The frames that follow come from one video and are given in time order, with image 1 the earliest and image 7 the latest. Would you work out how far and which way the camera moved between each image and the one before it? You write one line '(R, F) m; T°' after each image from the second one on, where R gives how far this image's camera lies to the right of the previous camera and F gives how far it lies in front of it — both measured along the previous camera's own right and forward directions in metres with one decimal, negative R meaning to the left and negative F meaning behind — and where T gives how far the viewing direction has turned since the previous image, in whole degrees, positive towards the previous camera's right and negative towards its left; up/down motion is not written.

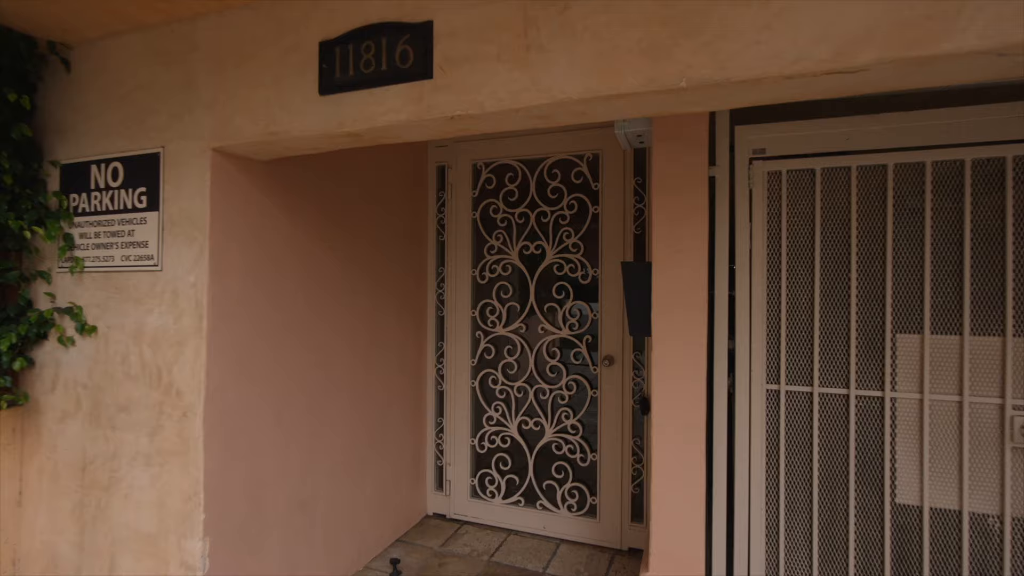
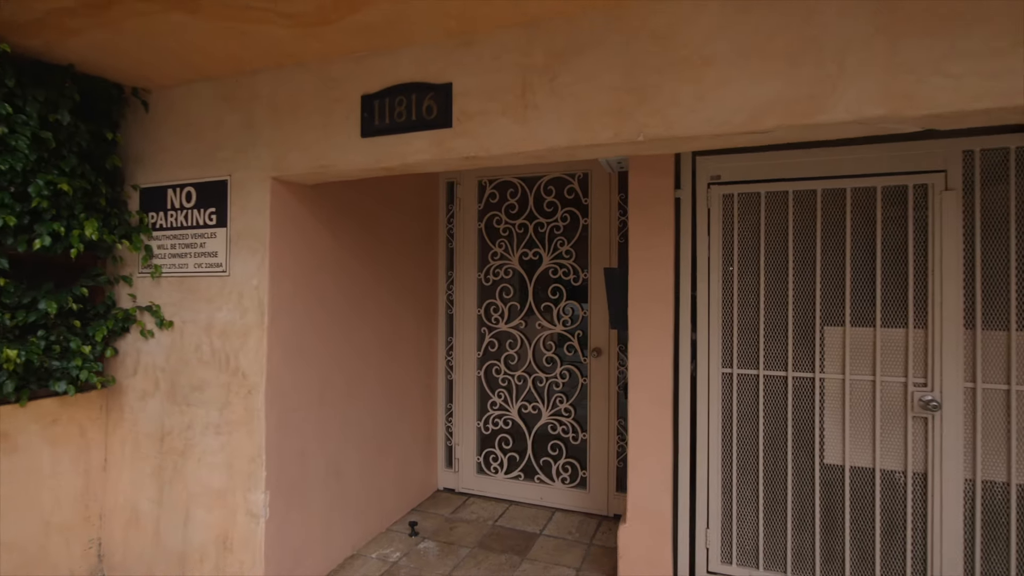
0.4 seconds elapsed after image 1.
(0.0, -0.5) m; 0°
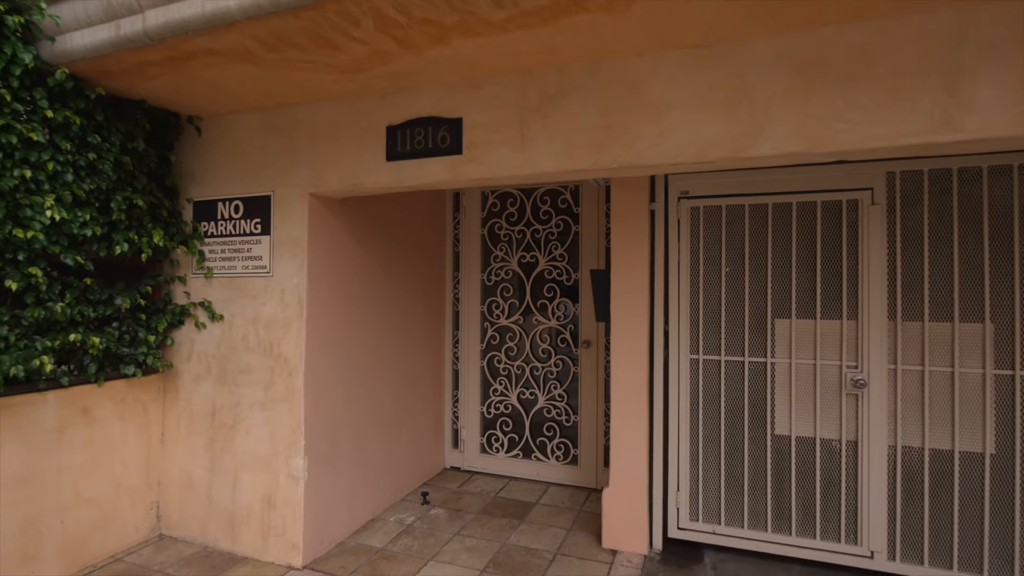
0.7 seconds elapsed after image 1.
(0.0, -0.5) m; 0°
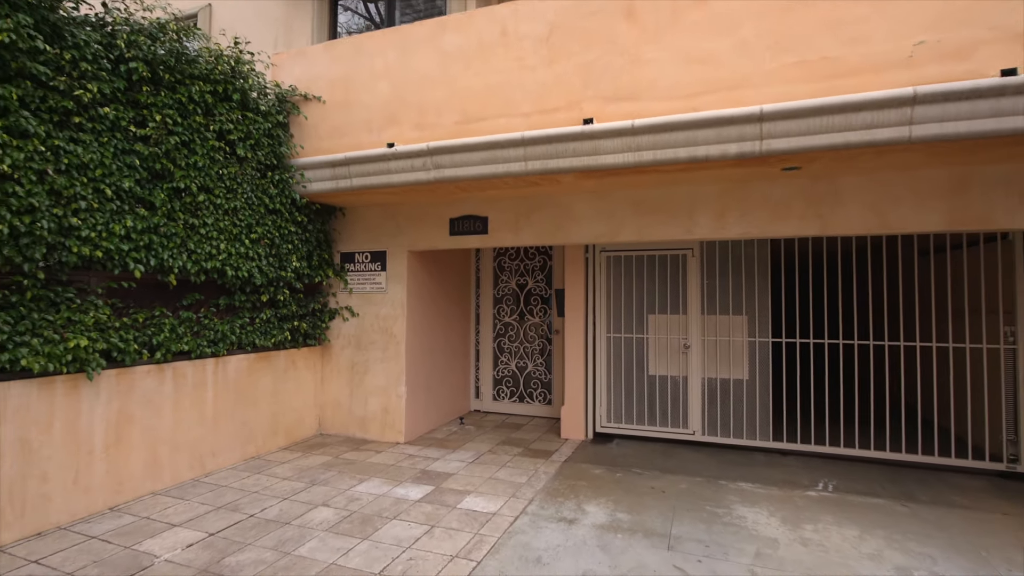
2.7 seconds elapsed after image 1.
(0.0, -2.9) m; 0°
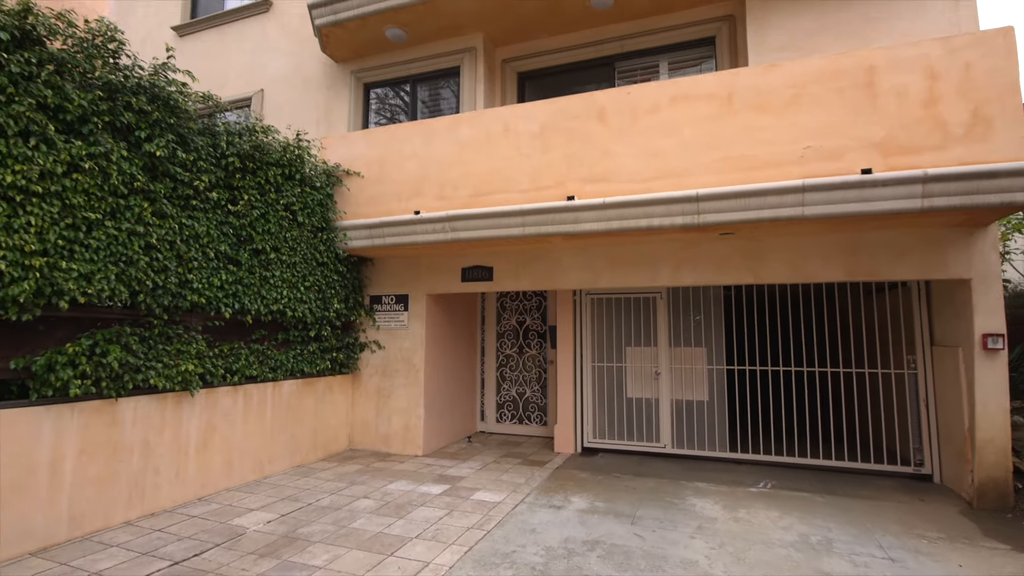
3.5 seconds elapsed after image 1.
(0.0, -1.3) m; 0°
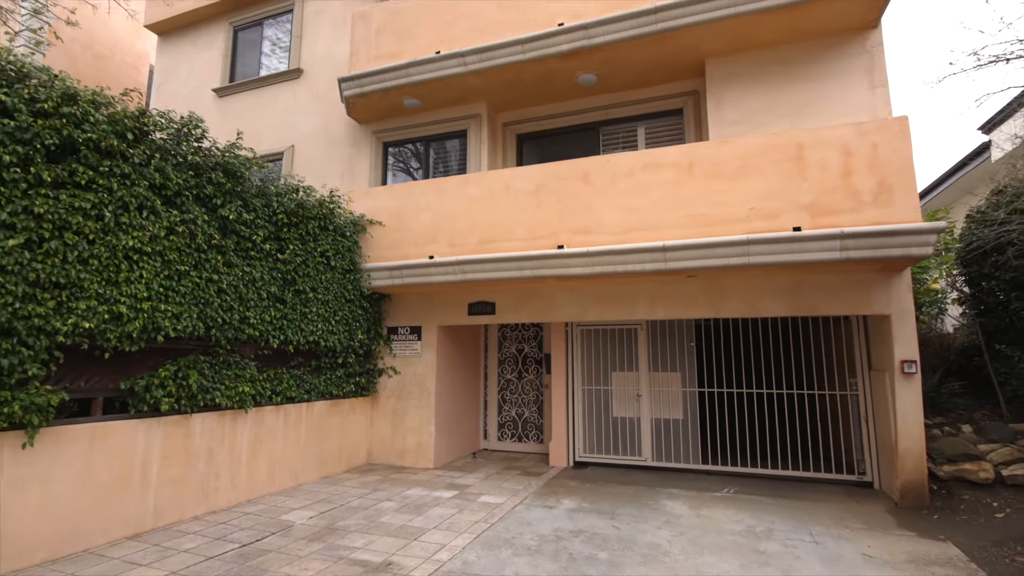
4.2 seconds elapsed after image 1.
(0.0, -1.1) m; 0°
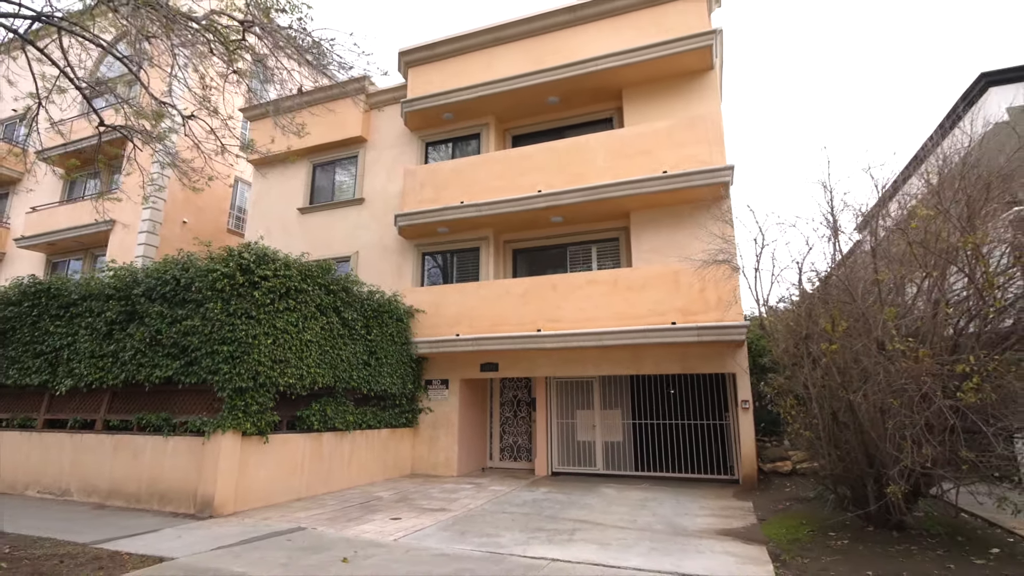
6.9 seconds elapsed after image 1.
(+0.1, -4.3) m; 0°
